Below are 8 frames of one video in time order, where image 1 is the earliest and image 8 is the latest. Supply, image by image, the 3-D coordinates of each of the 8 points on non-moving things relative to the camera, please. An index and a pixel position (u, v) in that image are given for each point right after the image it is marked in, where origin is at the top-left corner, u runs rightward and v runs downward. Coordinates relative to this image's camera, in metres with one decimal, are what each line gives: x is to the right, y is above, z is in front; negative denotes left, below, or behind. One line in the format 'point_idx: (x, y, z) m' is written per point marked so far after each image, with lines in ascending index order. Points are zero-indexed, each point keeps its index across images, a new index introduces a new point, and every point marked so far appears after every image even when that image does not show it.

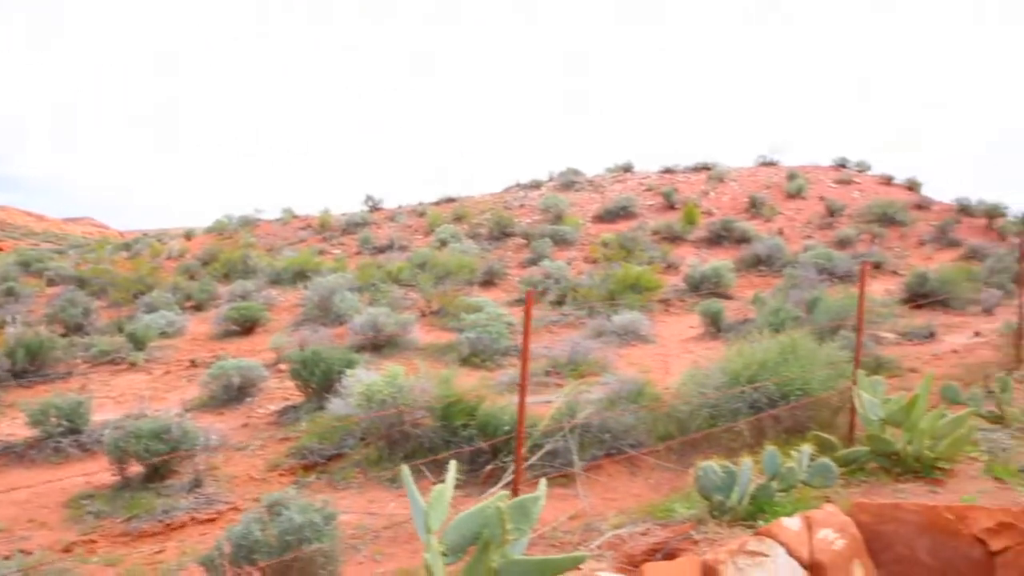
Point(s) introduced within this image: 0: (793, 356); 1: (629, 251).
0: (+2.0, -0.5, +5.9) m
1: (+1.7, +0.5, +12.4) m
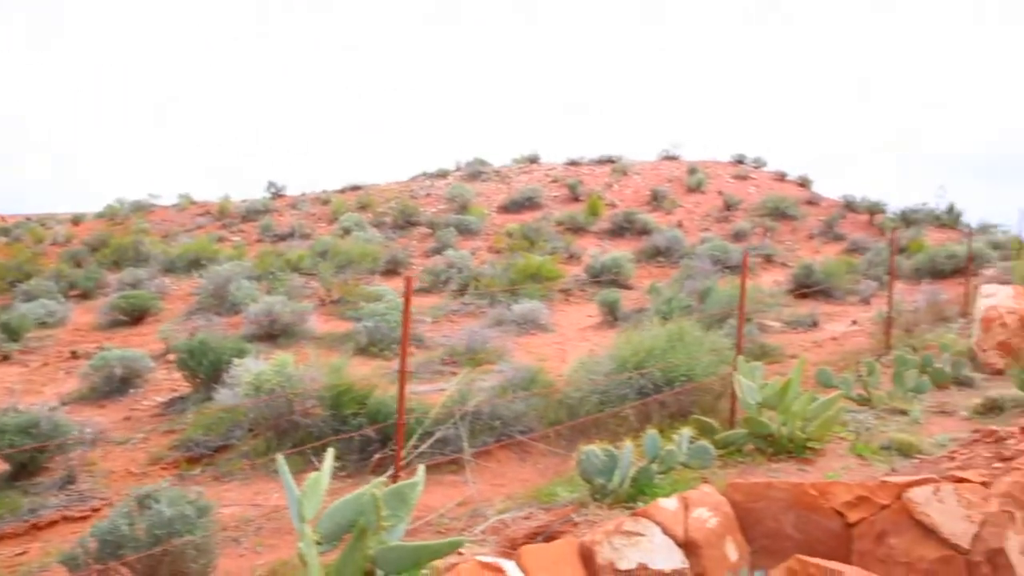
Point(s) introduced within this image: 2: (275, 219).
0: (+1.2, -0.4, +6.1) m
1: (+0.3, +0.7, +12.5) m
2: (-4.3, +1.2, +15.0) m
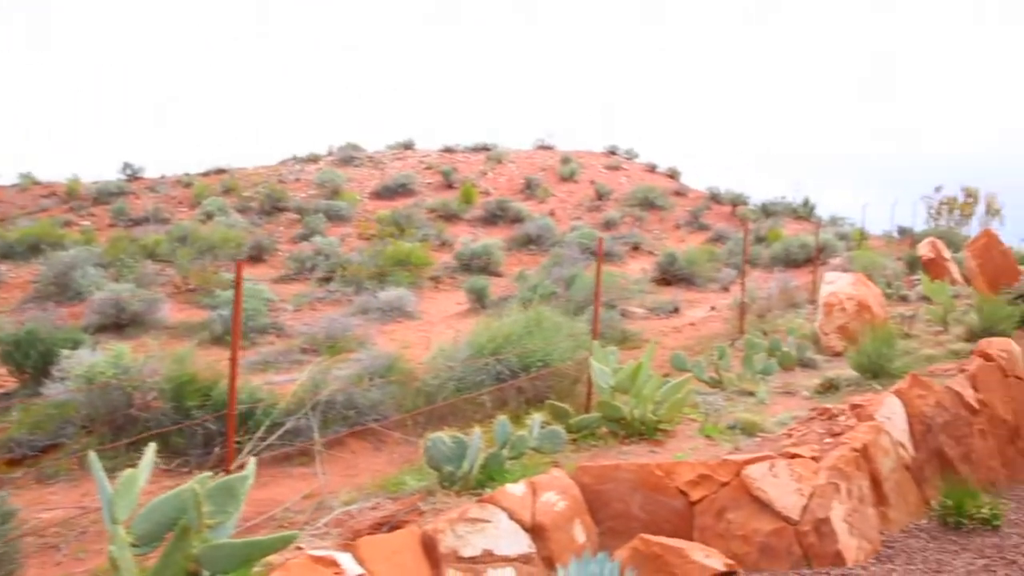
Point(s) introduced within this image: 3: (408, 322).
0: (+0.2, -0.3, +6.1) m
1: (-1.6, +0.9, +12.3) m
2: (-6.5, +1.4, +14.1) m
3: (-1.0, -0.3, +8.4) m
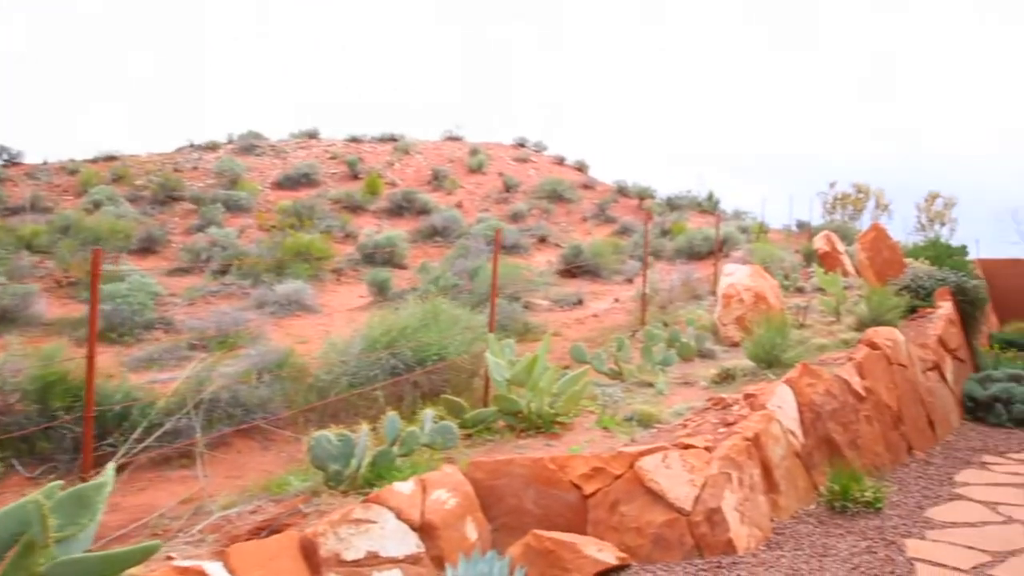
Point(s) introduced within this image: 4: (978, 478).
0: (-0.6, -0.2, +5.9) m
1: (-3.0, +1.0, +11.9) m
2: (-8.0, +1.5, +13.2) m
3: (-2.0, -0.3, +8.1) m
4: (+3.1, -1.3, +5.6) m
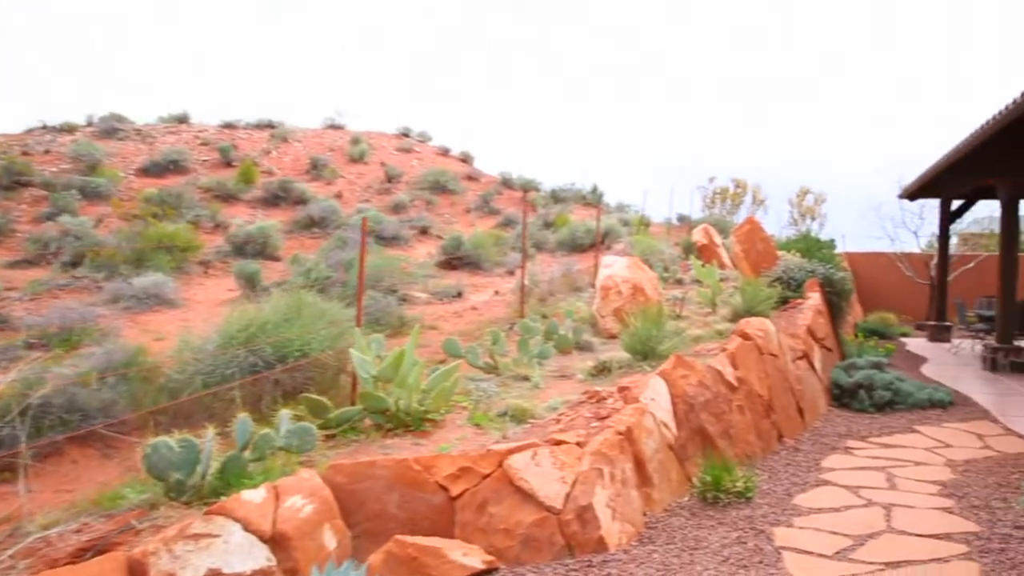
0: (-1.4, -0.2, +5.6) m
1: (-4.6, +1.1, +11.2) m
2: (-9.7, +1.6, +11.9) m
3: (-3.1, -0.2, +7.6) m
4: (+2.3, -1.2, +5.7) m
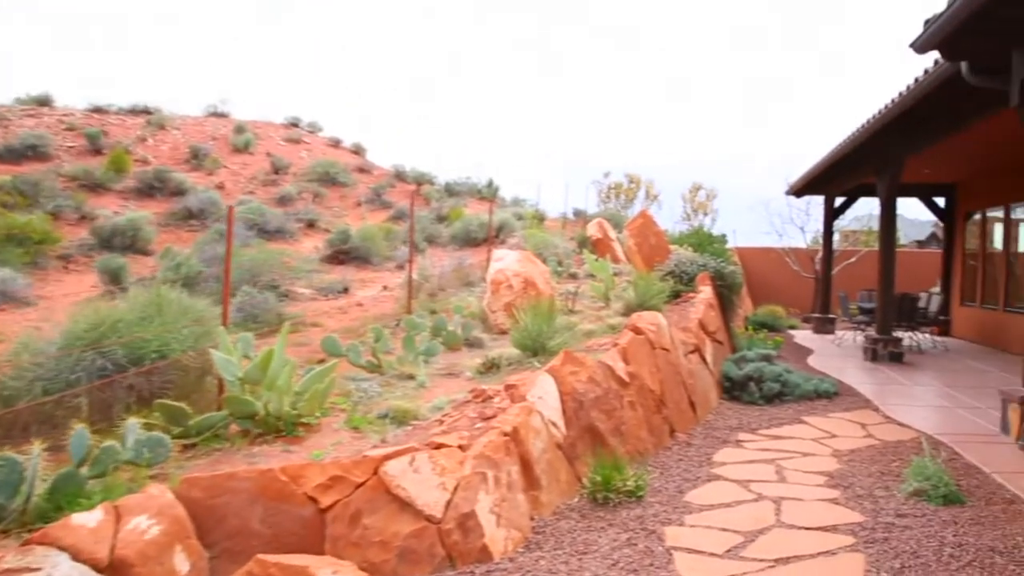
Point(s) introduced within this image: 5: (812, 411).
0: (-2.1, -0.2, +5.1) m
1: (-5.9, +1.1, +10.3) m
2: (-11.1, +1.6, +10.4) m
3: (-4.1, -0.2, +6.9) m
4: (+1.5, -1.1, +5.7) m
5: (+2.6, -1.0, +7.1) m
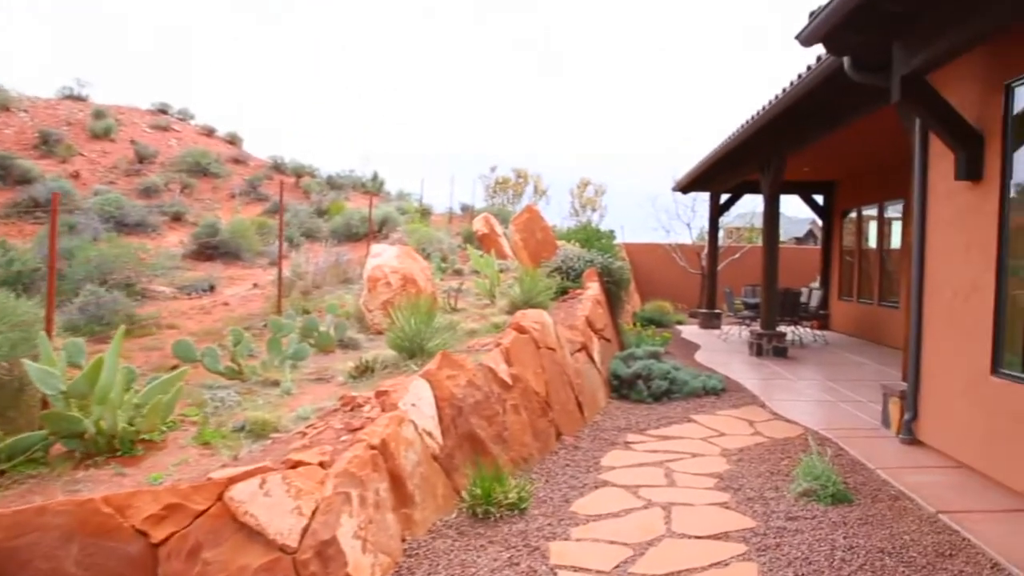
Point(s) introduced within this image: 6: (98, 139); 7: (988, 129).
0: (-2.8, -0.2, +4.4) m
1: (-7.3, +1.1, +9.1) m
2: (-12.4, +1.6, +8.5) m
3: (-5.0, -0.2, +5.9) m
4: (+0.7, -1.1, +5.4) m
5: (+1.6, -1.0, +7.0) m
6: (-7.2, +2.6, +14.8) m
7: (+2.7, +0.9, +4.7) m
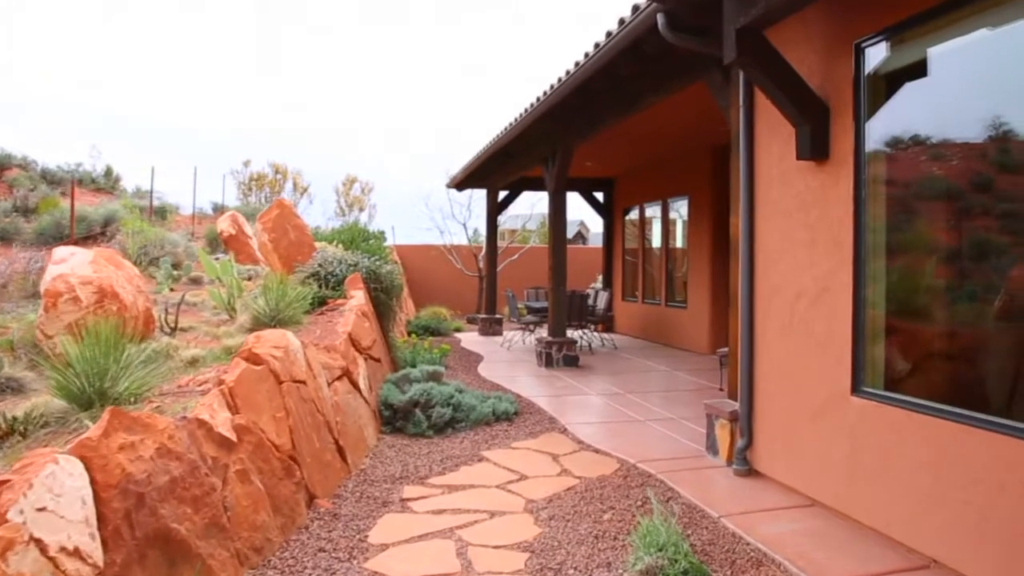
0: (-3.7, -0.3, +2.0) m
1: (-9.3, +0.8, +5.4) m
2: (-14.1, +1.2, +3.4) m
3: (-6.2, -0.4, +3.0) m
4: (-0.5, -1.2, +4.0) m
5: (-0.1, -1.0, +5.8) m
6: (-10.8, +2.3, +10.9) m
7: (+1.5, +0.9, +3.9) m
